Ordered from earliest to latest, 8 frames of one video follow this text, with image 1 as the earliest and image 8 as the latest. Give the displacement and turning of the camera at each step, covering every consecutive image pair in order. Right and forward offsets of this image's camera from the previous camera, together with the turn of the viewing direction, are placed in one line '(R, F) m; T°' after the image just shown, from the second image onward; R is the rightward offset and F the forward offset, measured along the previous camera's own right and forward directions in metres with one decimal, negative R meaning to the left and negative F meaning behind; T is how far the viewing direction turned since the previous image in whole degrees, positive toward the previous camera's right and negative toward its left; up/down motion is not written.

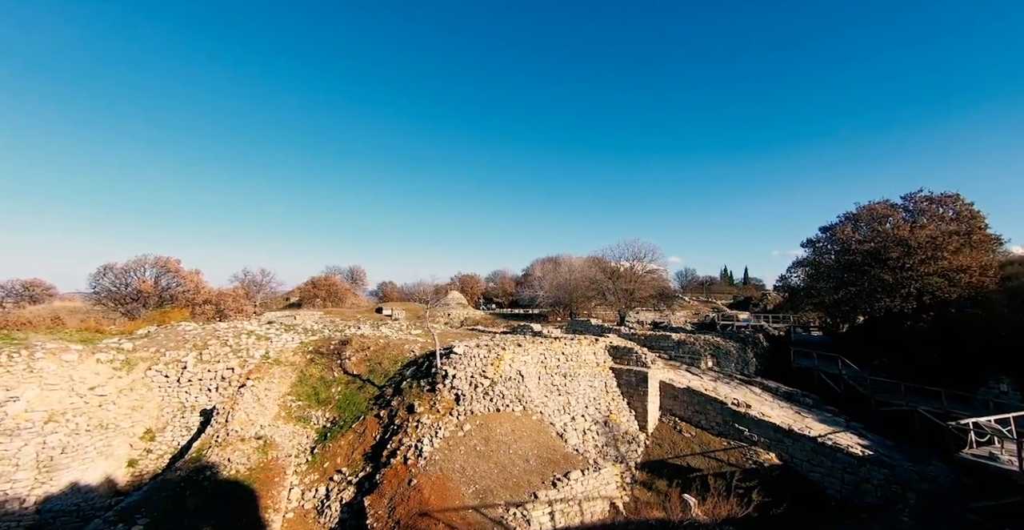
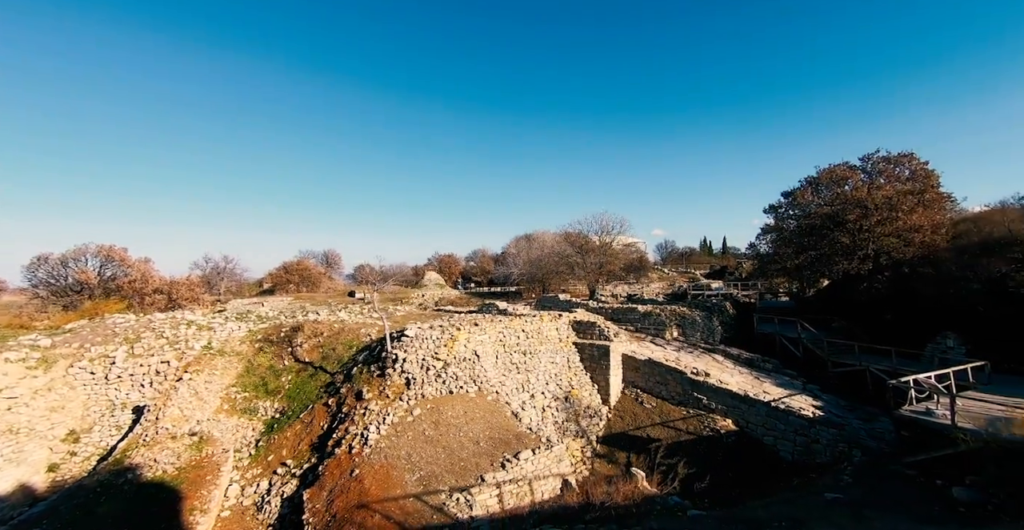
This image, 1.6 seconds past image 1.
(+0.9, +0.5) m; +2°
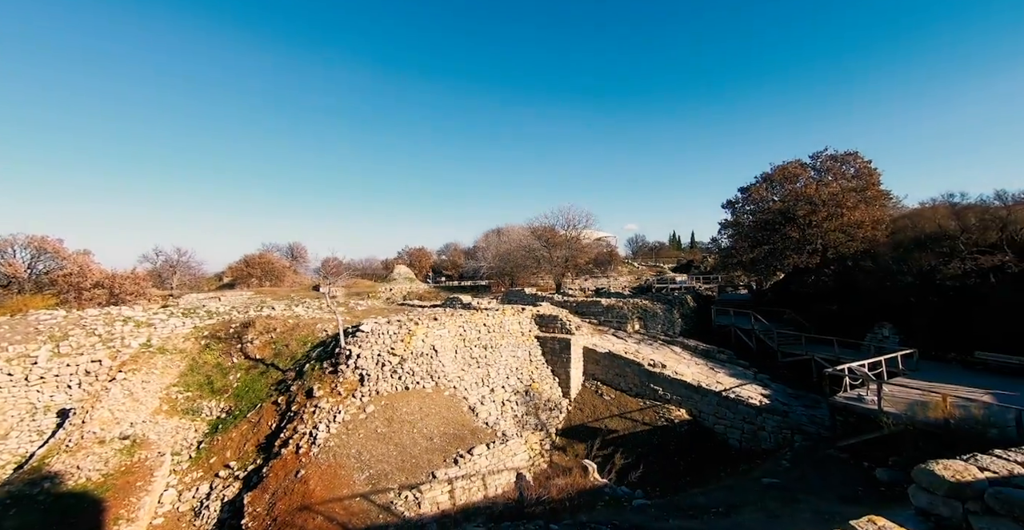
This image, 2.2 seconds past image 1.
(+0.4, +0.1) m; +4°
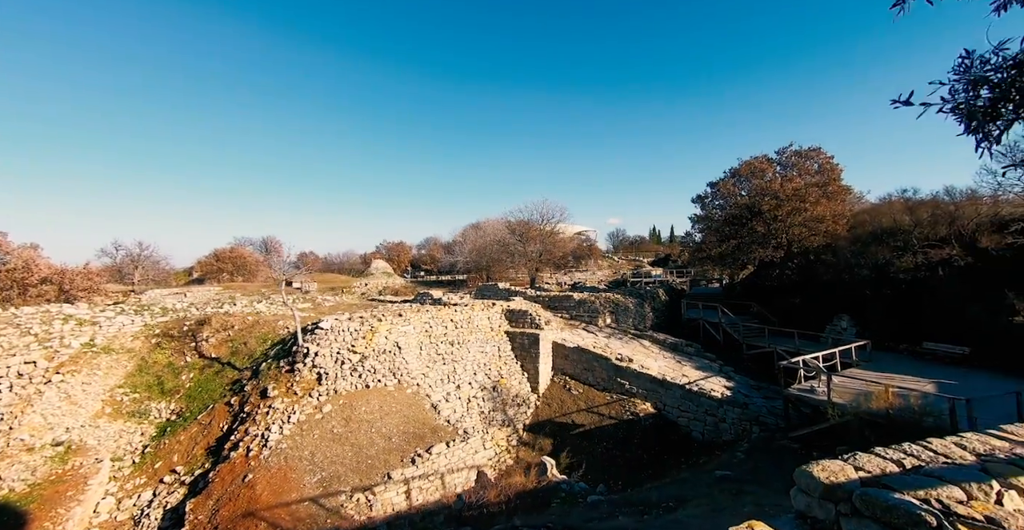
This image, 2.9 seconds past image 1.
(+0.5, +0.2) m; +3°
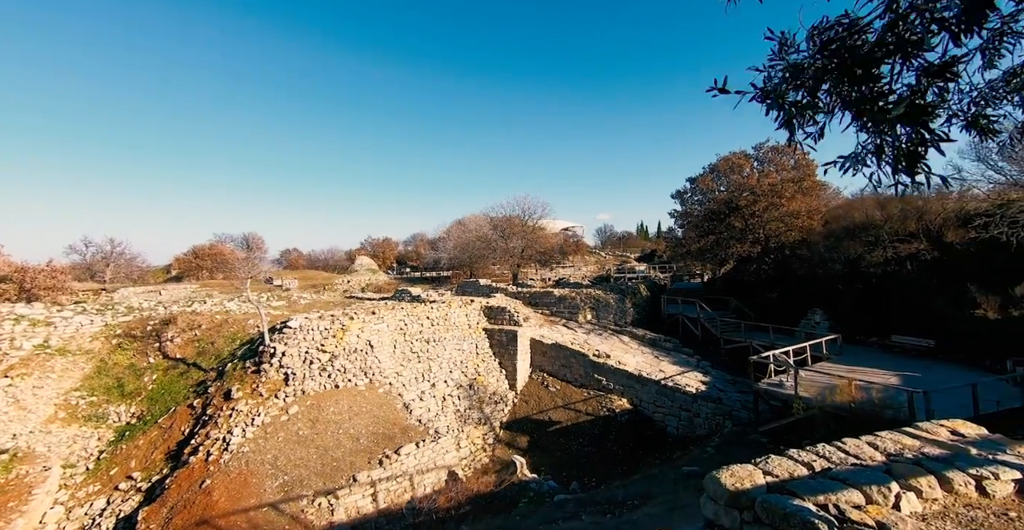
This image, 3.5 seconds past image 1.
(+0.4, +0.1) m; +2°
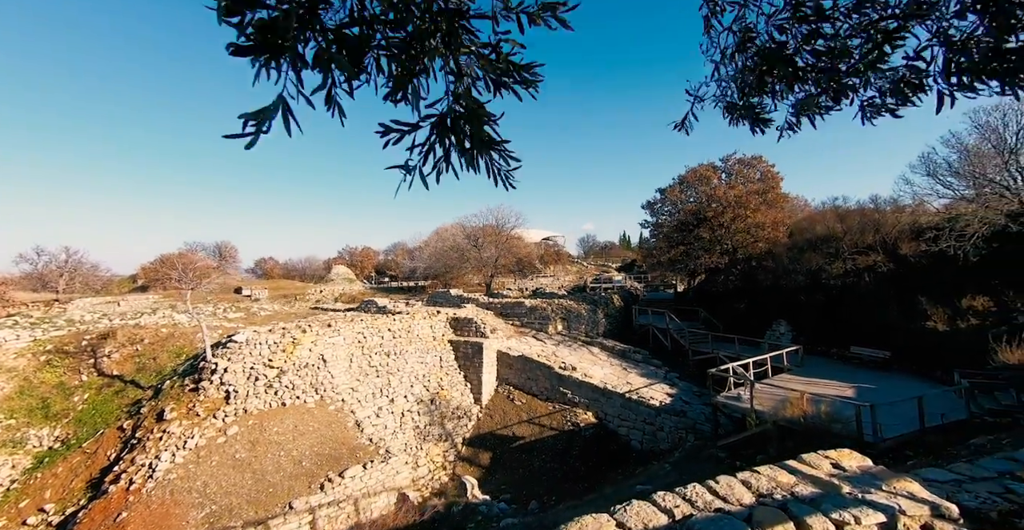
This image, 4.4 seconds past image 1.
(+0.6, +0.2) m; +2°
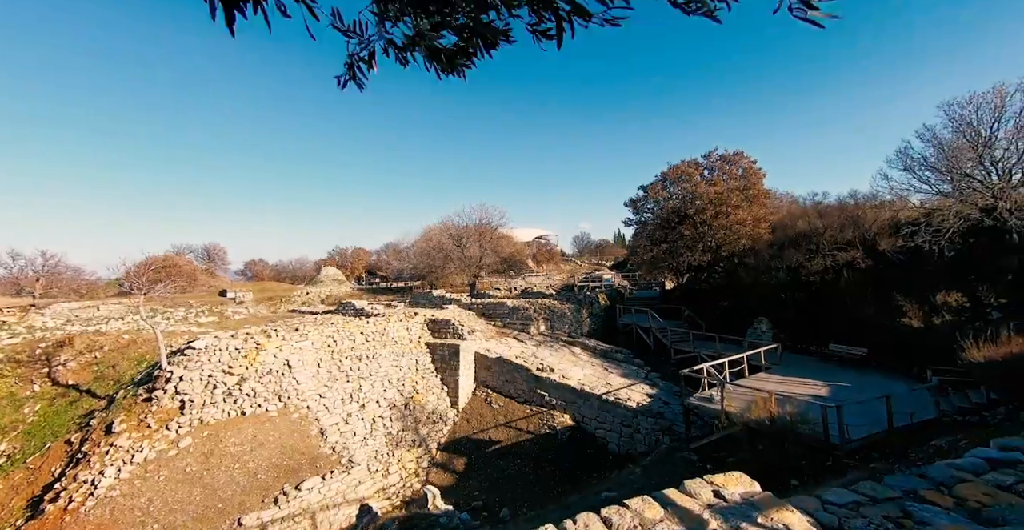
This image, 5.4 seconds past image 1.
(+0.6, +0.3) m; +1°
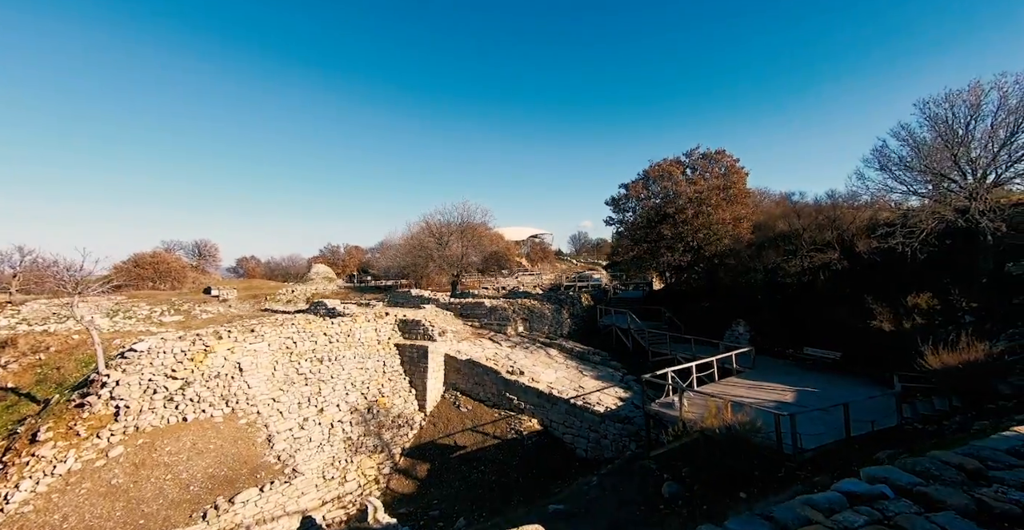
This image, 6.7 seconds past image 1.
(+0.8, +0.4) m; 0°
